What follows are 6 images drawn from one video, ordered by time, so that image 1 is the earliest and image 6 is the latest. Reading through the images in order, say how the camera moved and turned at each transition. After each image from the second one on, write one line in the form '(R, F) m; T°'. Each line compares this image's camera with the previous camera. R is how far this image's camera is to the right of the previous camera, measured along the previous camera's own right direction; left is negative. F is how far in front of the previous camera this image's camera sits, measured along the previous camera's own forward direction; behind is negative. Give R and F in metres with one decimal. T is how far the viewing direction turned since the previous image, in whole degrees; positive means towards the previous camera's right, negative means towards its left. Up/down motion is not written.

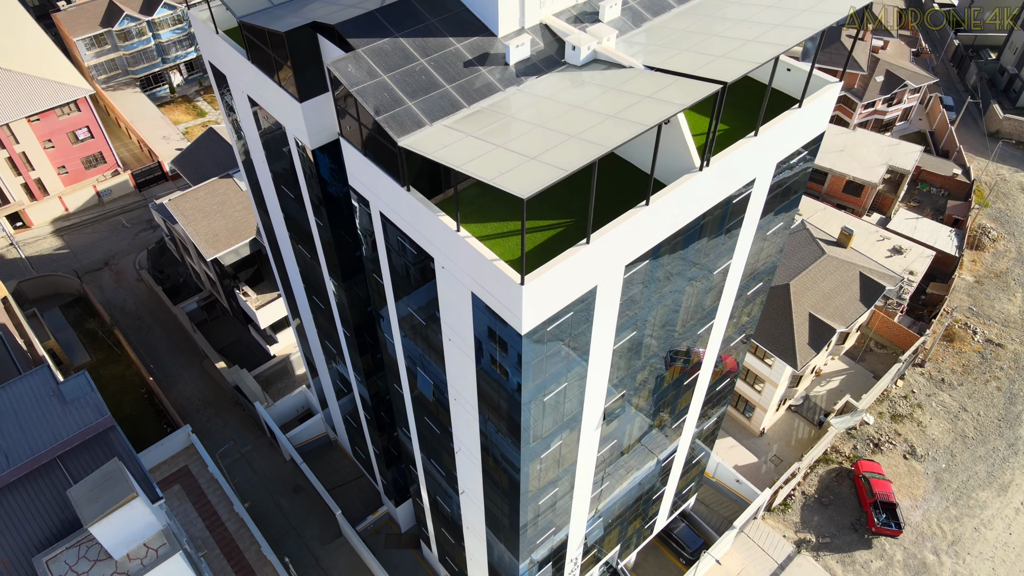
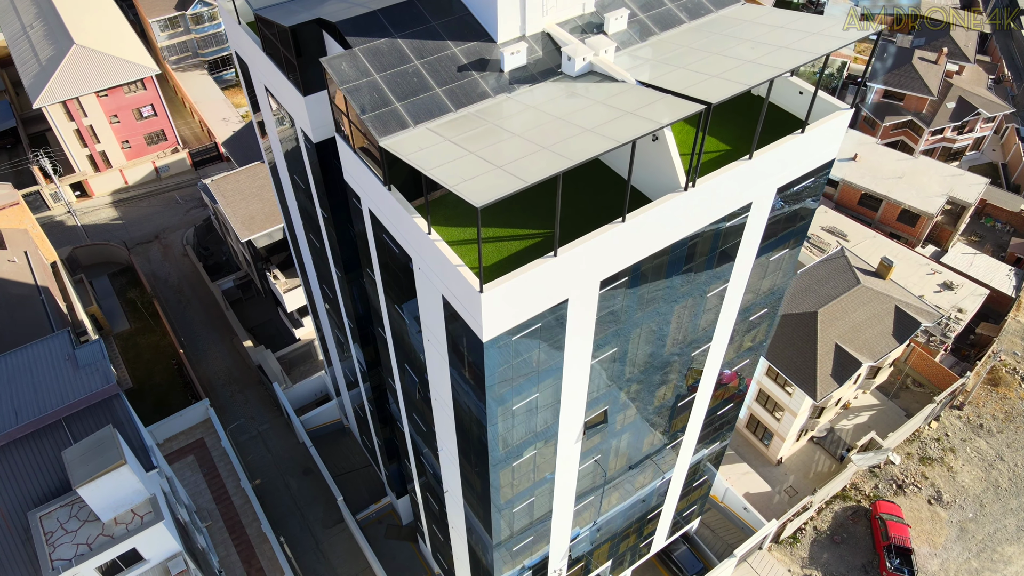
(+2.2, +0.1) m; -5°
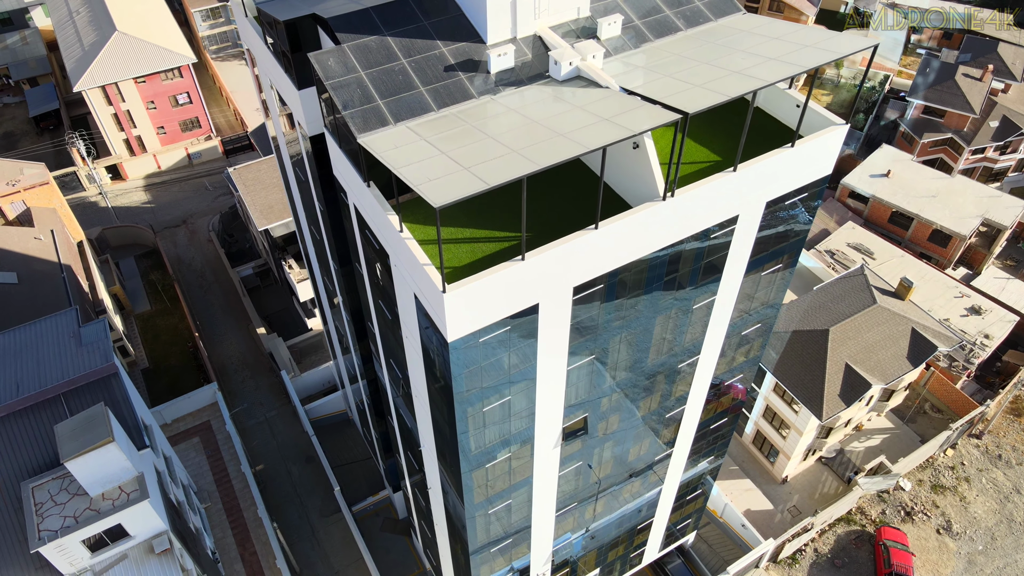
(+1.7, +0.1) m; -3°
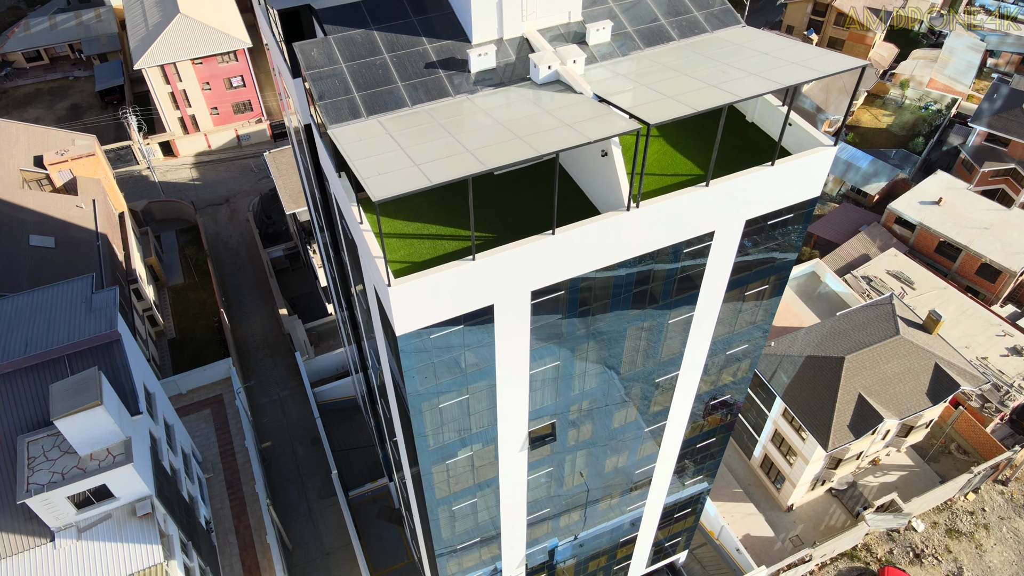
(+2.5, +0.1) m; -4°
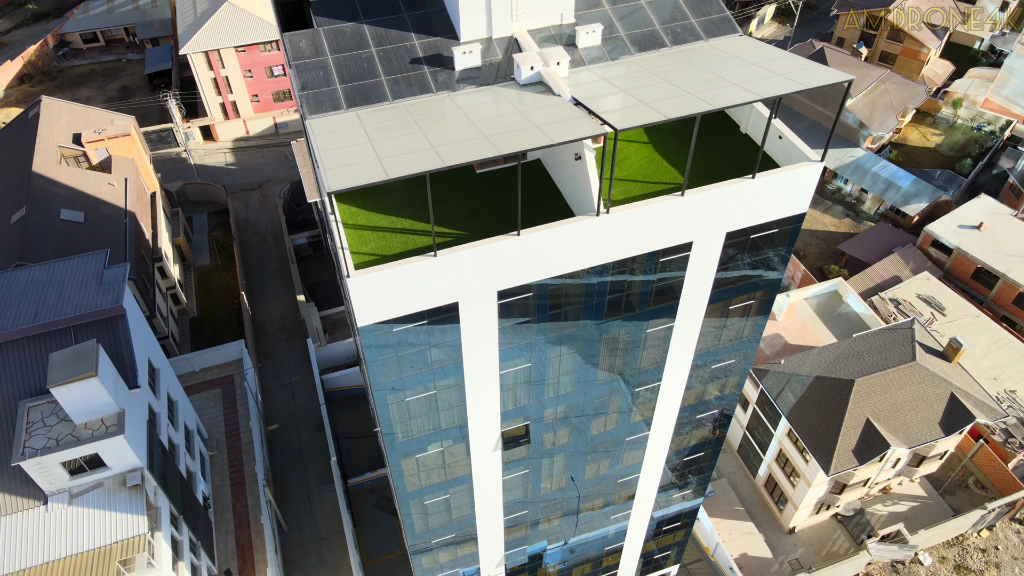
(+2.0, +0.1) m; -3°
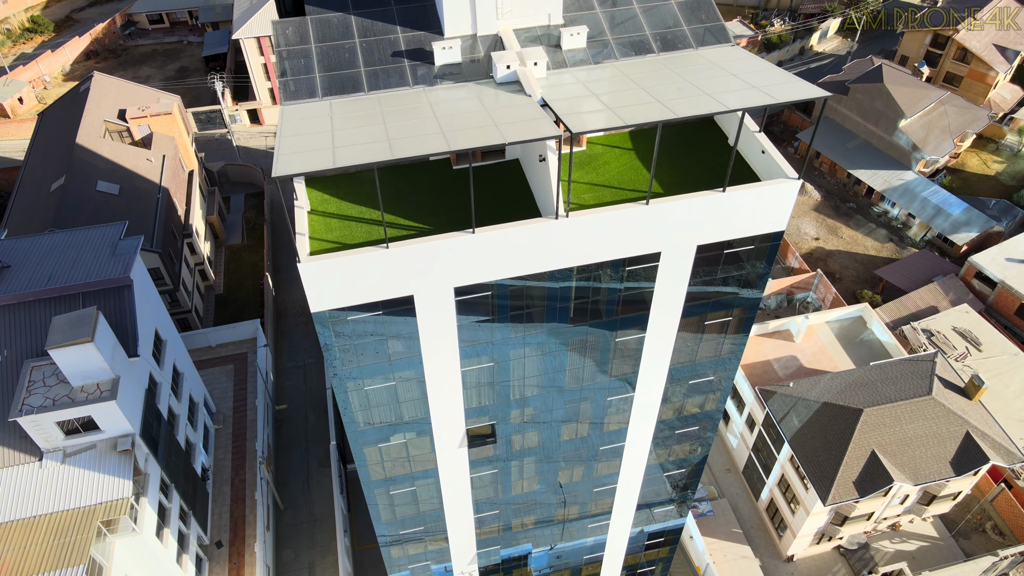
(+2.4, +0.2) m; -4°
